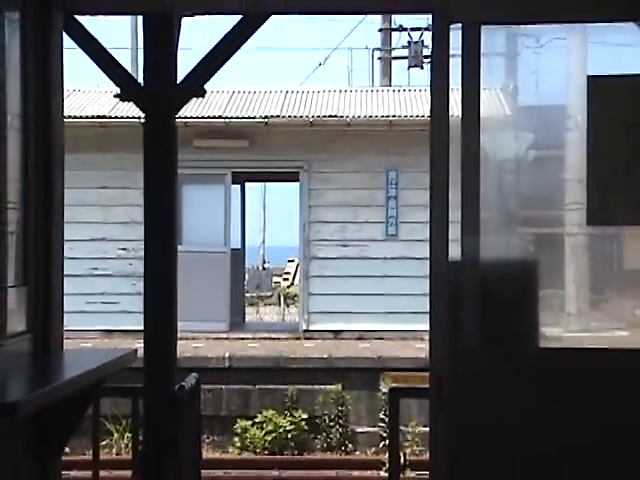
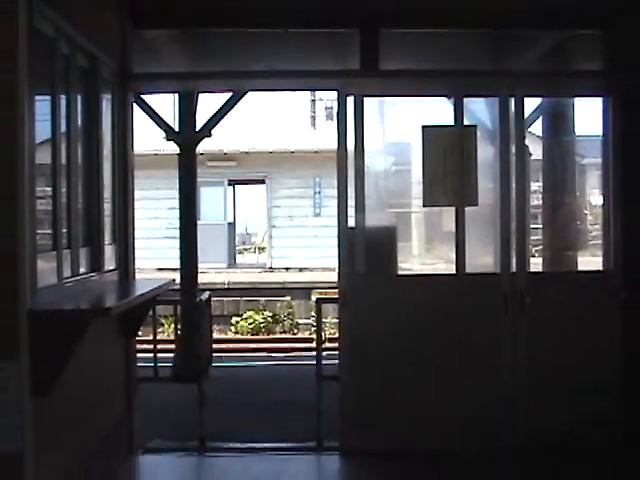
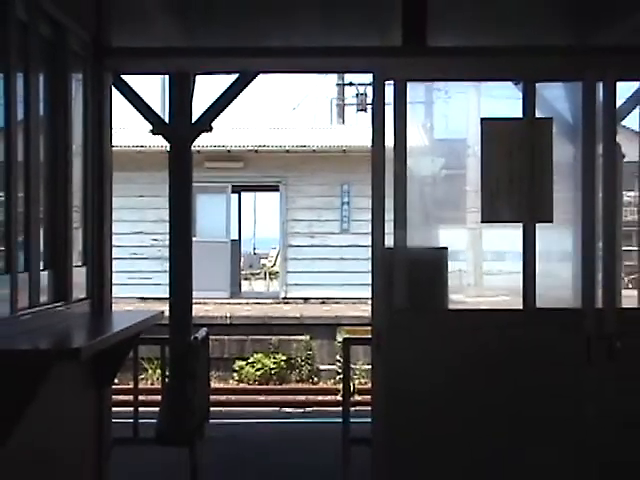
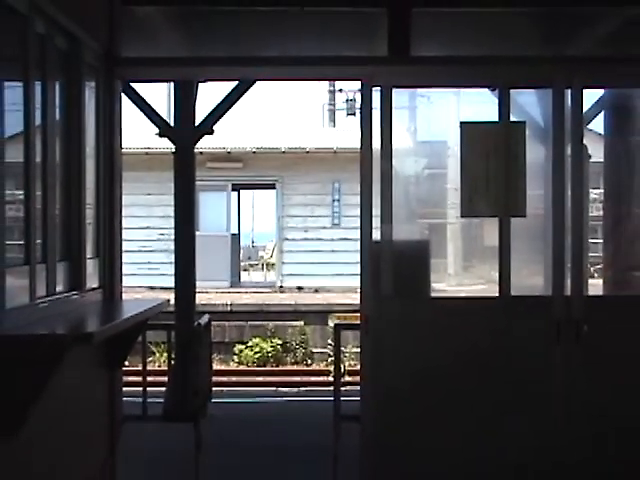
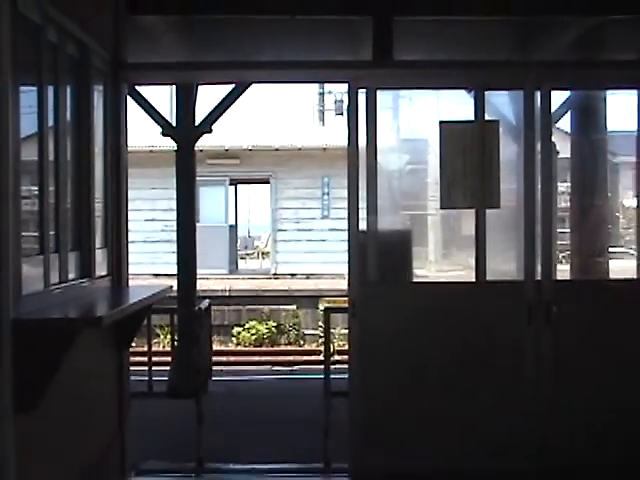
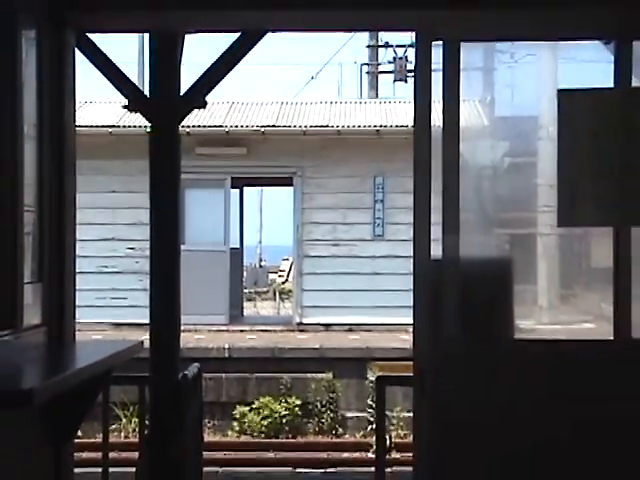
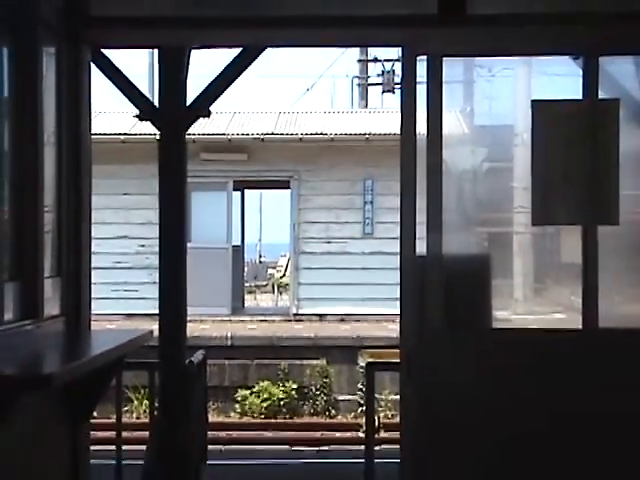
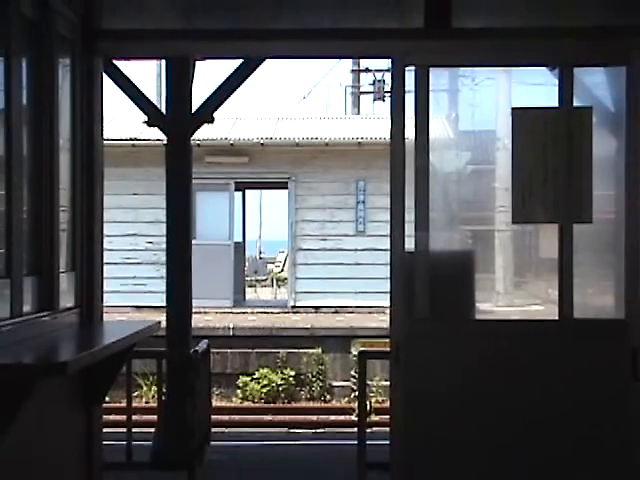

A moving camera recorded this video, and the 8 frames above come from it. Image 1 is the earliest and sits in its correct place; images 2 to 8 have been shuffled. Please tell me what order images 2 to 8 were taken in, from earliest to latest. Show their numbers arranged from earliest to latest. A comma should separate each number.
6, 7, 8, 3, 4, 5, 2
